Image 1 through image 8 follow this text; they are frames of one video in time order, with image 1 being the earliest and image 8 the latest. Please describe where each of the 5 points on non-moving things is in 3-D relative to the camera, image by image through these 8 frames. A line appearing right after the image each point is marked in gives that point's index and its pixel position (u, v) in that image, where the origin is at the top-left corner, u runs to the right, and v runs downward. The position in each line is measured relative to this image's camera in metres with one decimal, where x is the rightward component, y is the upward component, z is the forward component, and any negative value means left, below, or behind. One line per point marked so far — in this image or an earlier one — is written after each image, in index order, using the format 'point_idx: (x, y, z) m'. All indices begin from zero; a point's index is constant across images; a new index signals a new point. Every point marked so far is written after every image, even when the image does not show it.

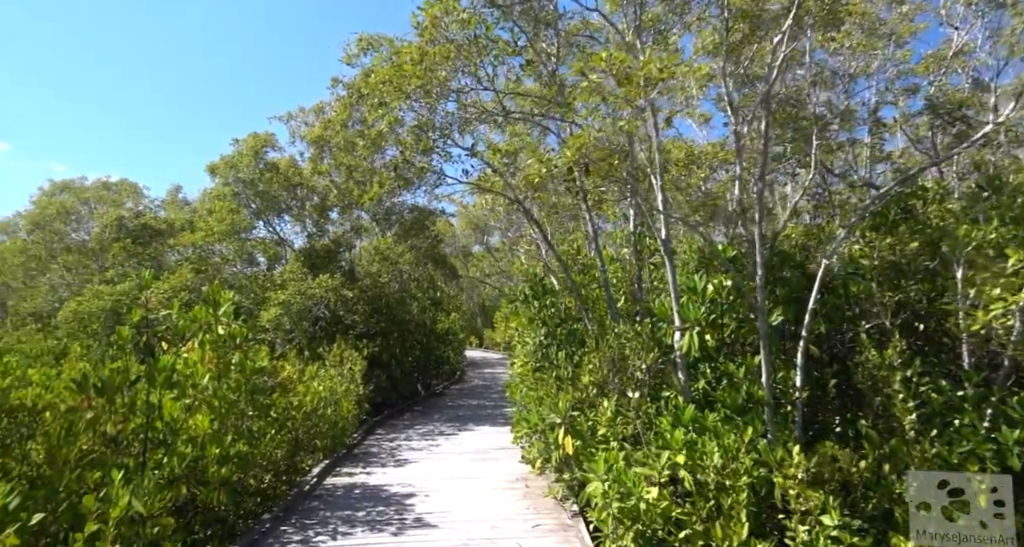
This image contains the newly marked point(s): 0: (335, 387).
0: (-2.2, -1.4, +7.2) m
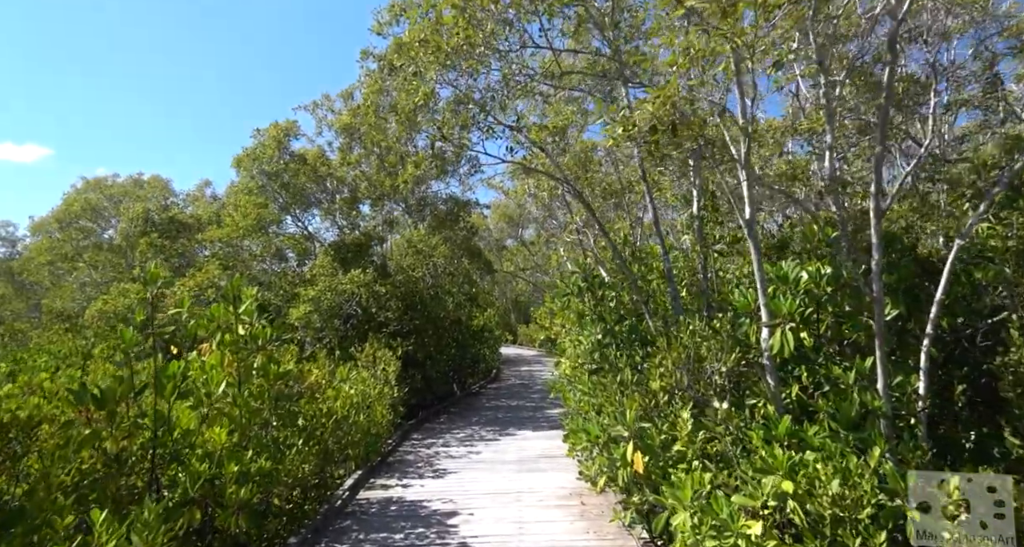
0: (-1.7, -1.4, +6.7) m
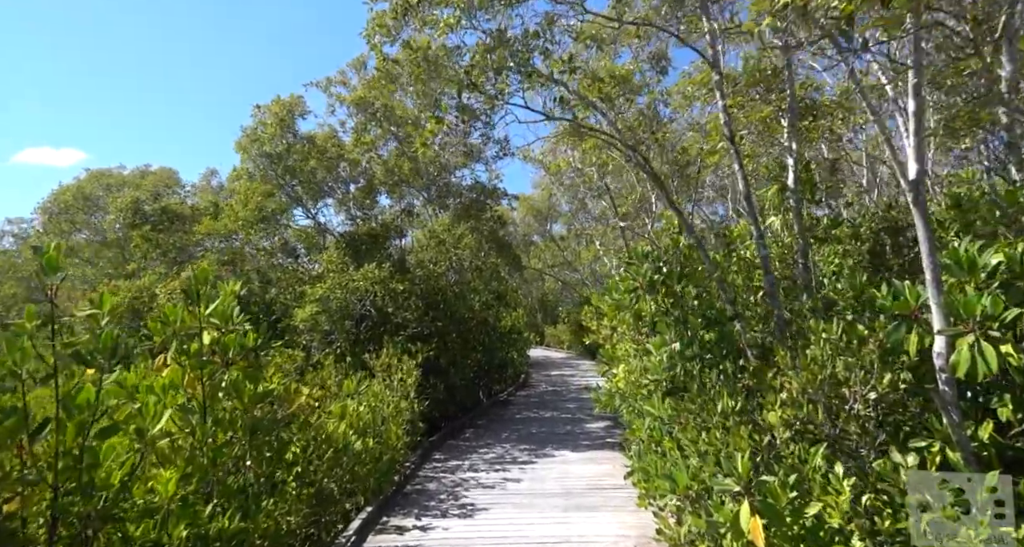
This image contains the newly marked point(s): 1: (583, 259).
0: (-1.3, -1.3, +5.6) m
1: (+2.4, +0.5, +19.7) m
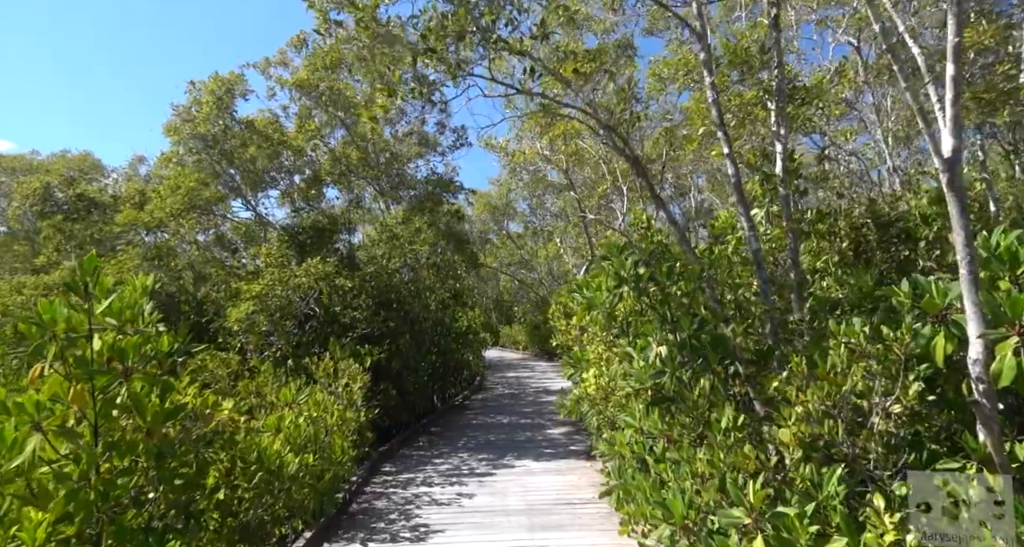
0: (-1.7, -1.3, +5.0) m
1: (+0.9, +0.6, +19.3) m
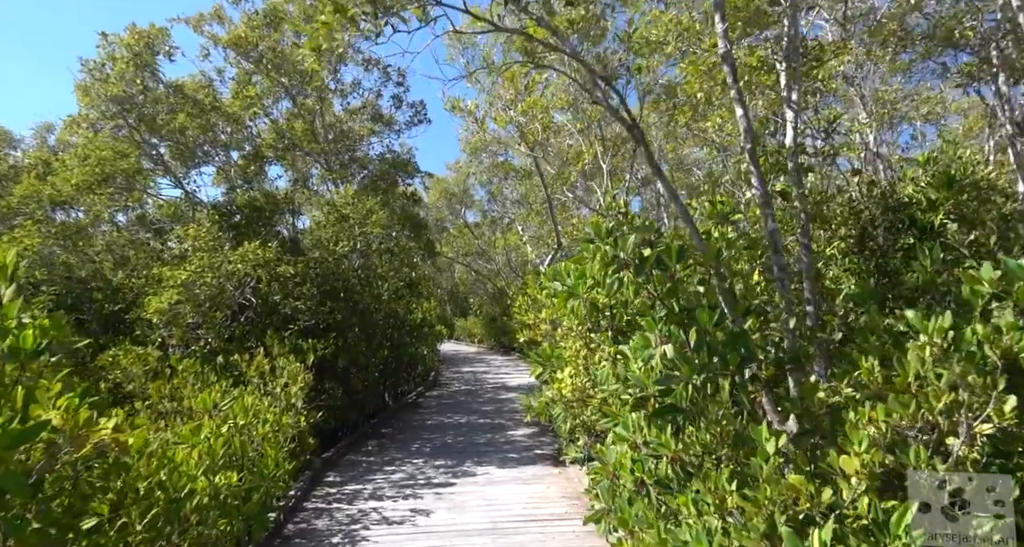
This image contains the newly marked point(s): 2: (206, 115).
0: (-1.9, -1.1, +4.3) m
1: (-0.5, +0.8, +18.7) m
2: (-4.2, +2.2, +8.0) m
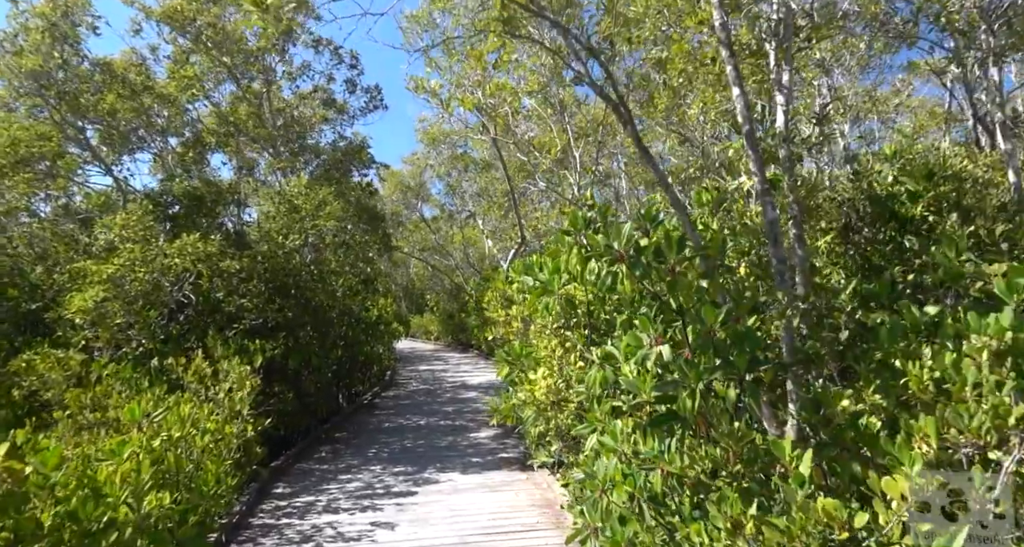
0: (-2.1, -1.1, +3.8) m
1: (-1.8, +1.0, +18.3) m
2: (-4.7, +2.2, +7.3) m
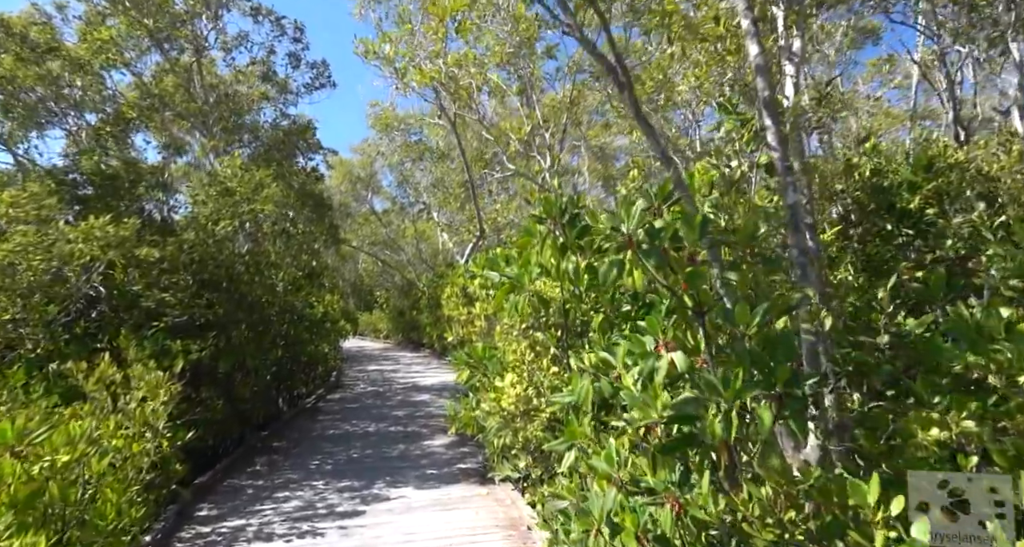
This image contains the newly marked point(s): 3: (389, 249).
0: (-2.3, -1.0, +3.1) m
1: (-3.2, +1.1, +17.6) m
2: (-5.1, +2.3, +6.4) m
3: (-4.0, +0.8, +19.0) m
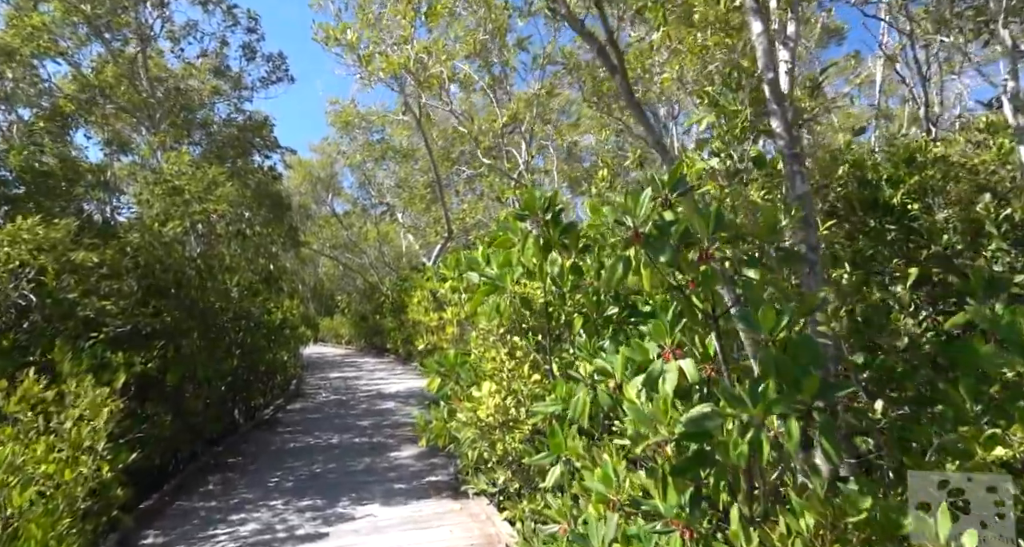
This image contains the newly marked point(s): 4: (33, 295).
0: (-2.4, -1.1, +2.7) m
1: (-4.2, +1.0, +17.1) m
2: (-5.4, +2.3, +5.8) m
3: (-5.1, +0.6, +18.5) m
4: (-3.8, -0.2, +4.6) m
